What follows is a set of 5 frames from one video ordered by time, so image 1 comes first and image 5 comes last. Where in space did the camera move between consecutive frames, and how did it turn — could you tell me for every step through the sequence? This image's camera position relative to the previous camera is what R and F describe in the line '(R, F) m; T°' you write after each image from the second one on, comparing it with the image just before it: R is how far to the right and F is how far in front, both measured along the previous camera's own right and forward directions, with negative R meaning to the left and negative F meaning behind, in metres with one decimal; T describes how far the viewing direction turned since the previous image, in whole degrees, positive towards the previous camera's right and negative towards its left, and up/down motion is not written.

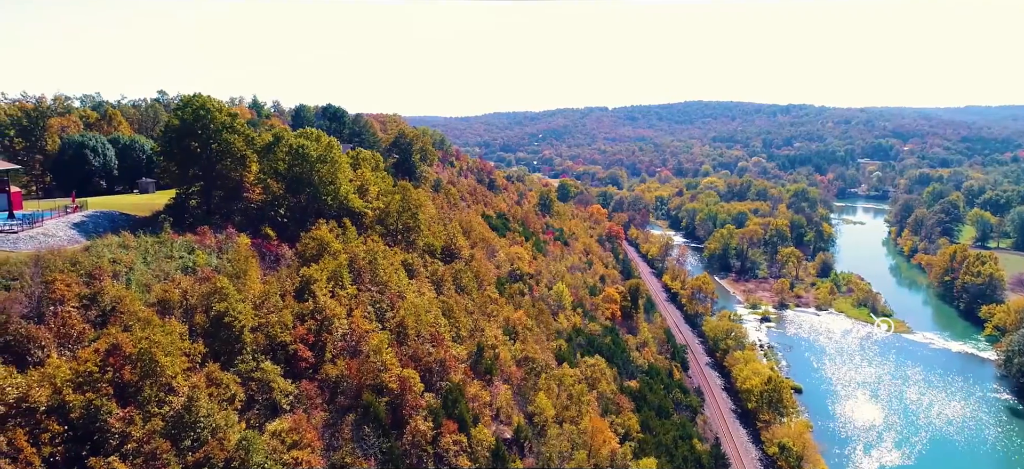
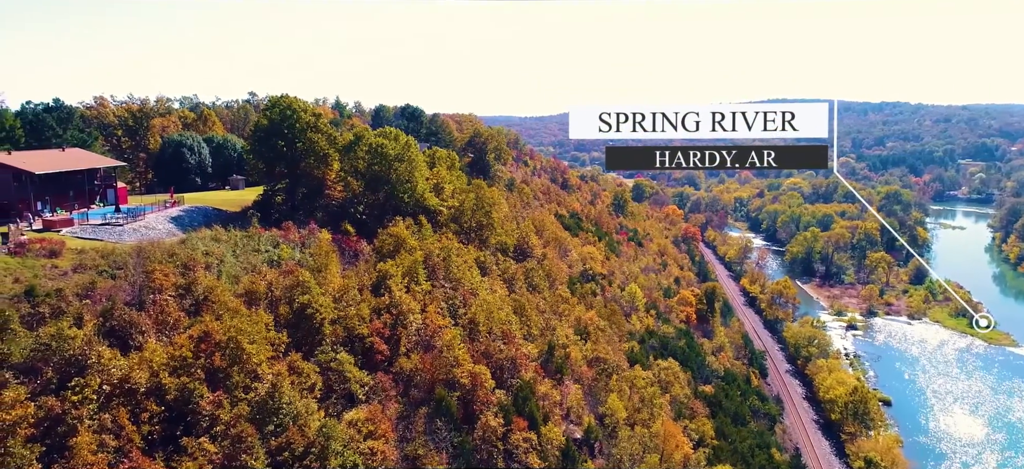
(+0.7, -0.2) m; -7°
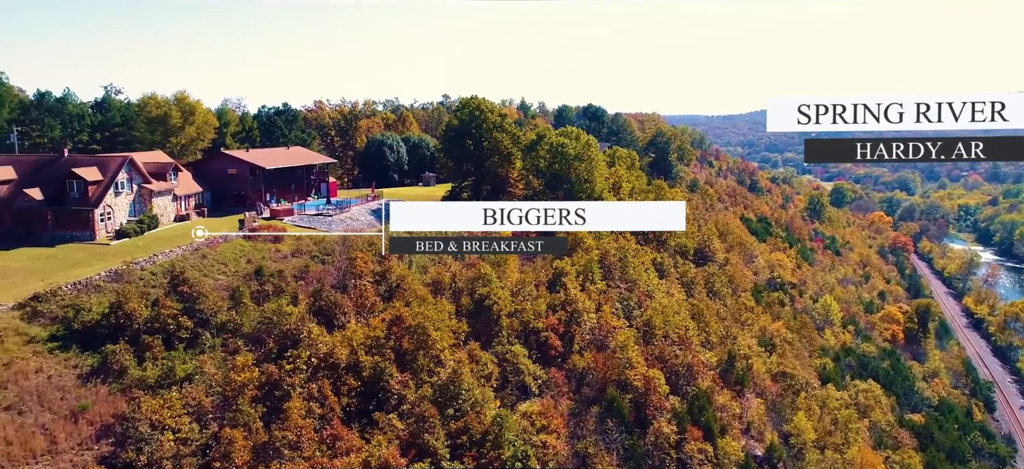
(+2.2, +0.3) m; -17°
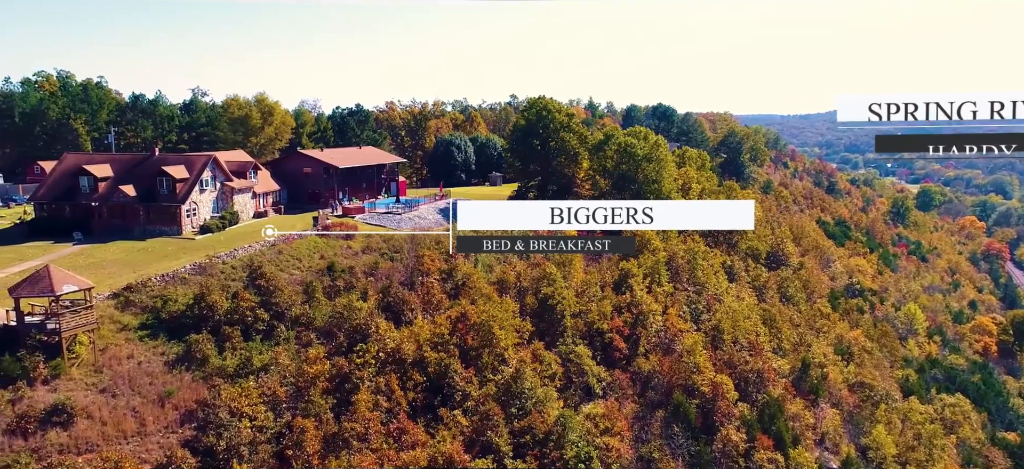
(+1.0, +0.1) m; -7°
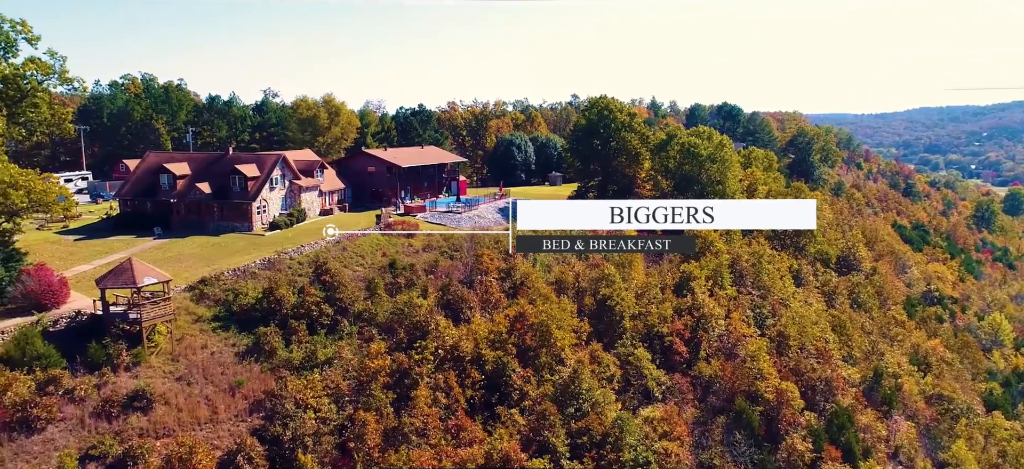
(+0.9, +0.2) m; -6°
